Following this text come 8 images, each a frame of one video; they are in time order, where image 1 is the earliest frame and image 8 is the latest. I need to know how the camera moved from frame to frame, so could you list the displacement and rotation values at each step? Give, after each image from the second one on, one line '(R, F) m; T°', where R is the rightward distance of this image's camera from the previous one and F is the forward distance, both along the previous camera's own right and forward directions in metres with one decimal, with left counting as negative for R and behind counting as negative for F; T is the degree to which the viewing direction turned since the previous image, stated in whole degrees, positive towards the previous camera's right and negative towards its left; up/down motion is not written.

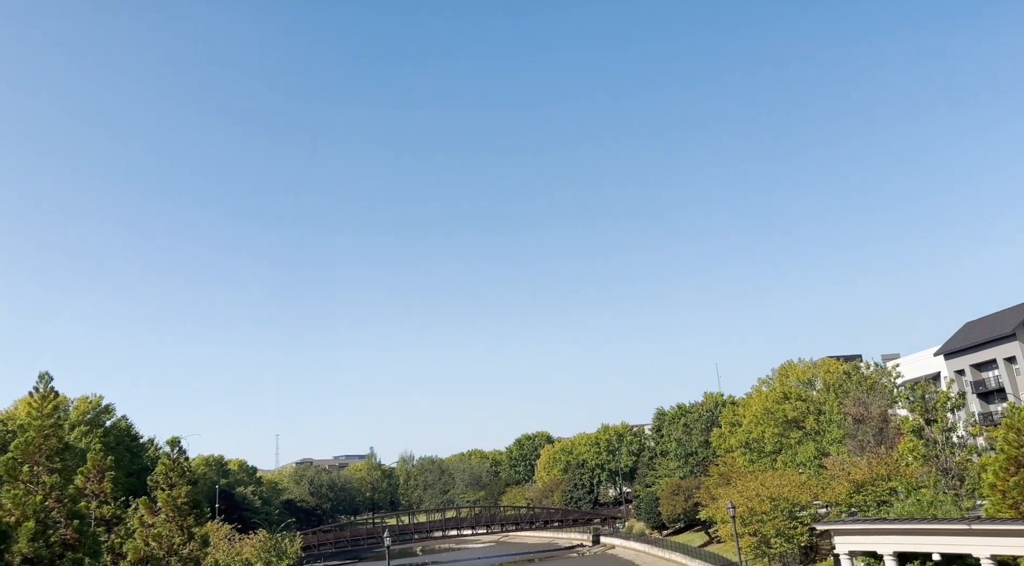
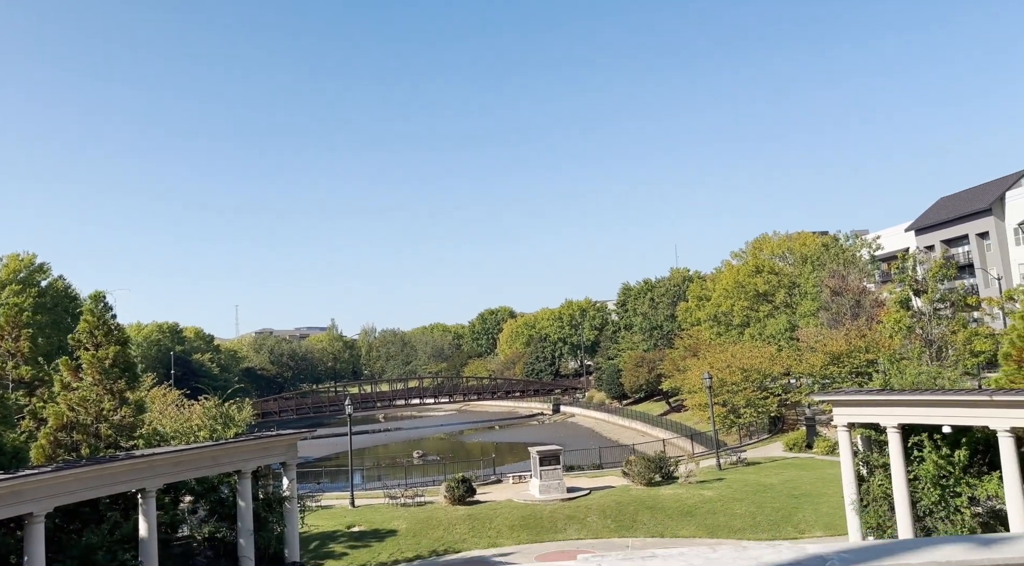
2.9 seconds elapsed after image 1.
(-0.3, +3.1) m; +3°
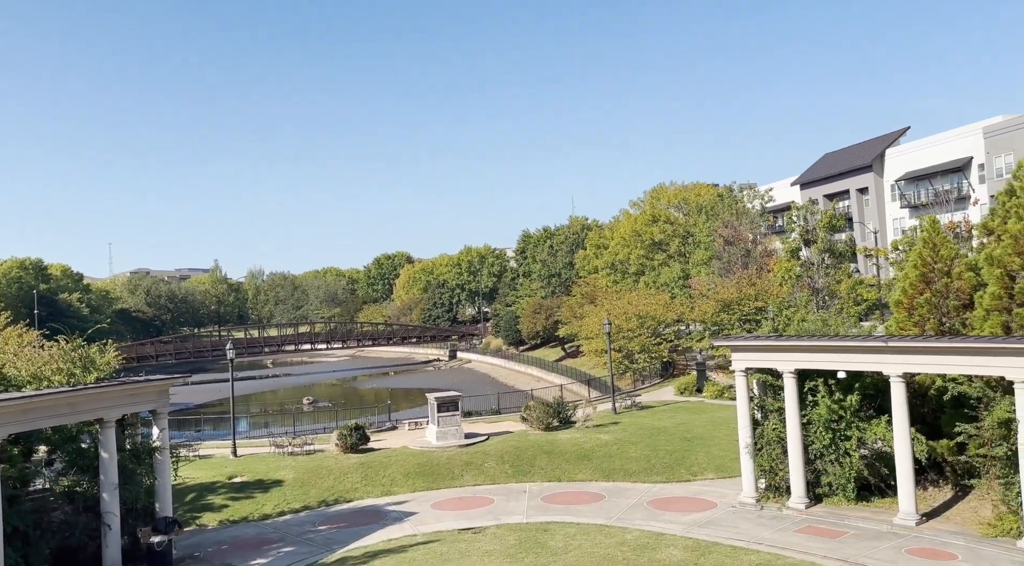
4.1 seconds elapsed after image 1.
(0.0, +1.2) m; +7°
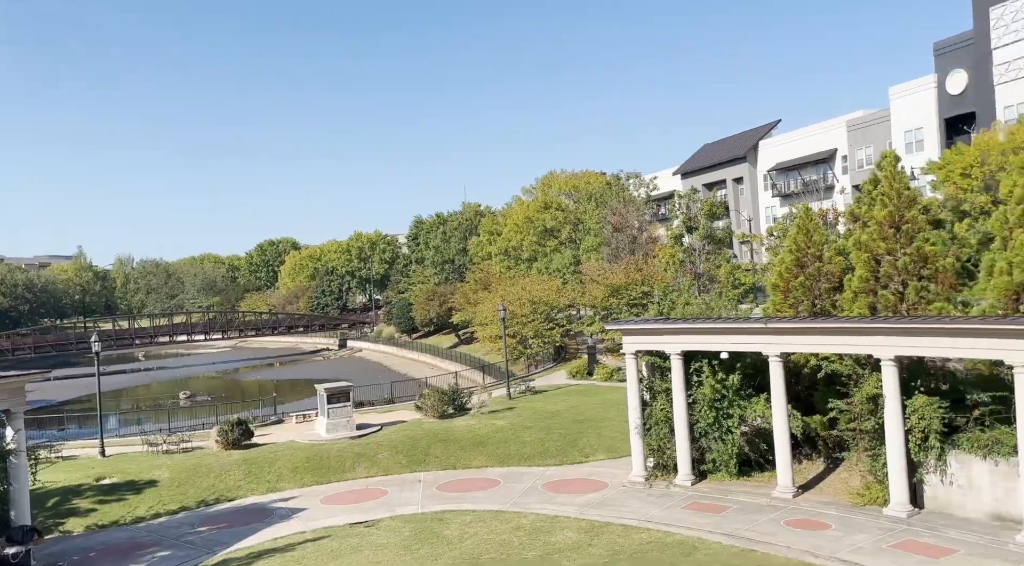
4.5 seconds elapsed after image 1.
(0.0, +0.2) m; +7°
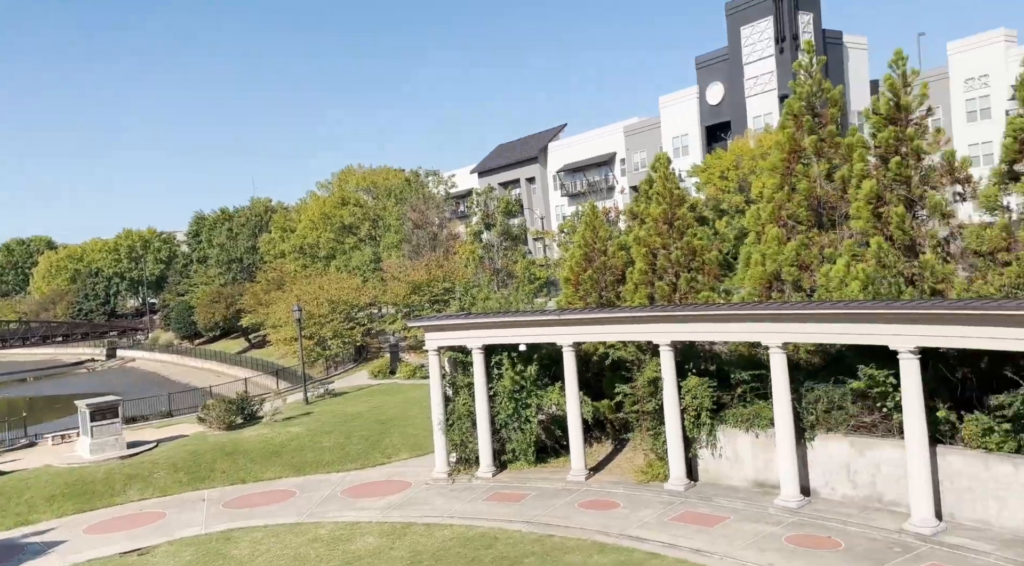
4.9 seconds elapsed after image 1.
(+0.3, -0.2) m; +13°
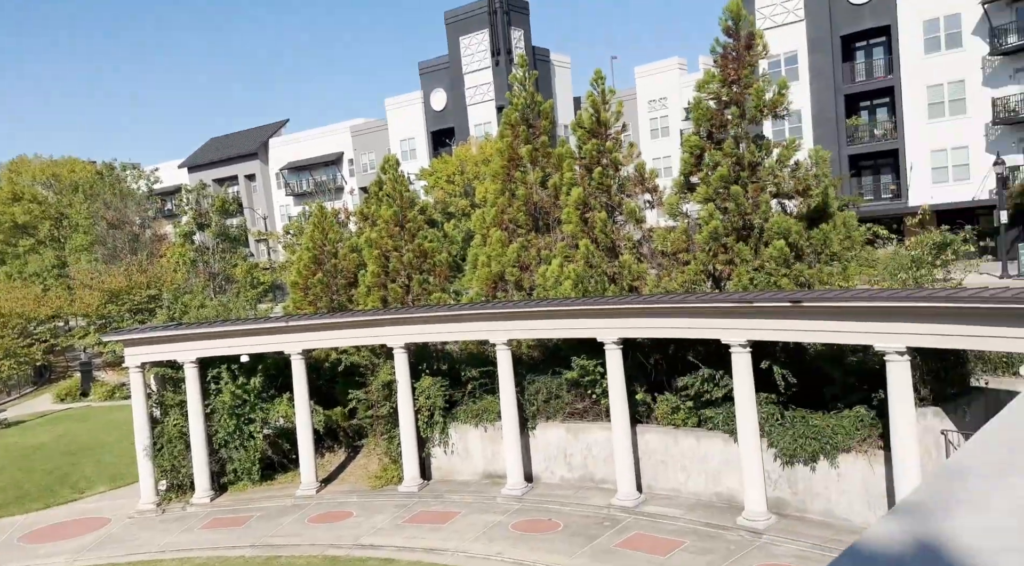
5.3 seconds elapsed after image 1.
(-0.2, +0.4) m; +19°
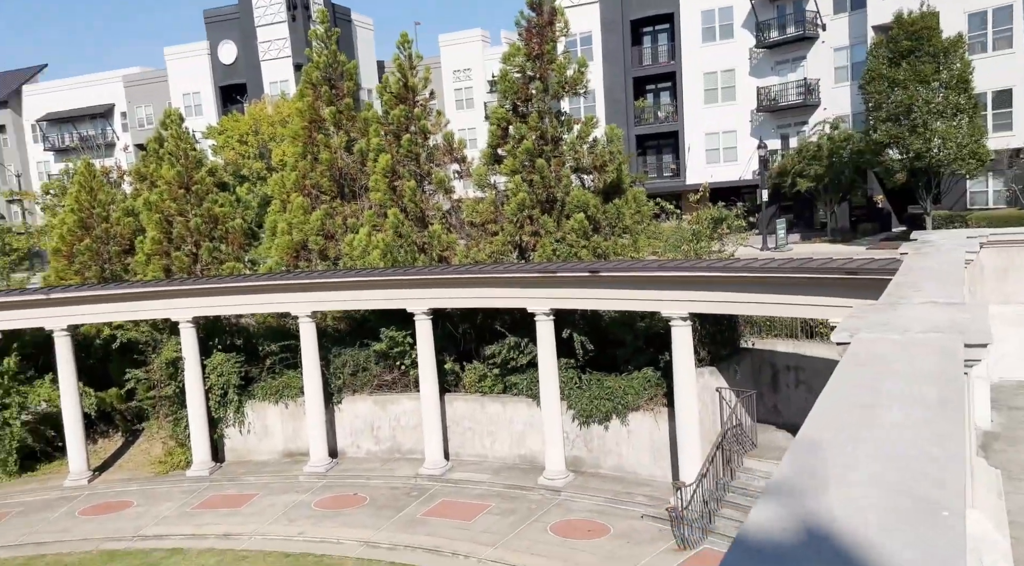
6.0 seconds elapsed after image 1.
(-0.9, +0.2) m; +16°
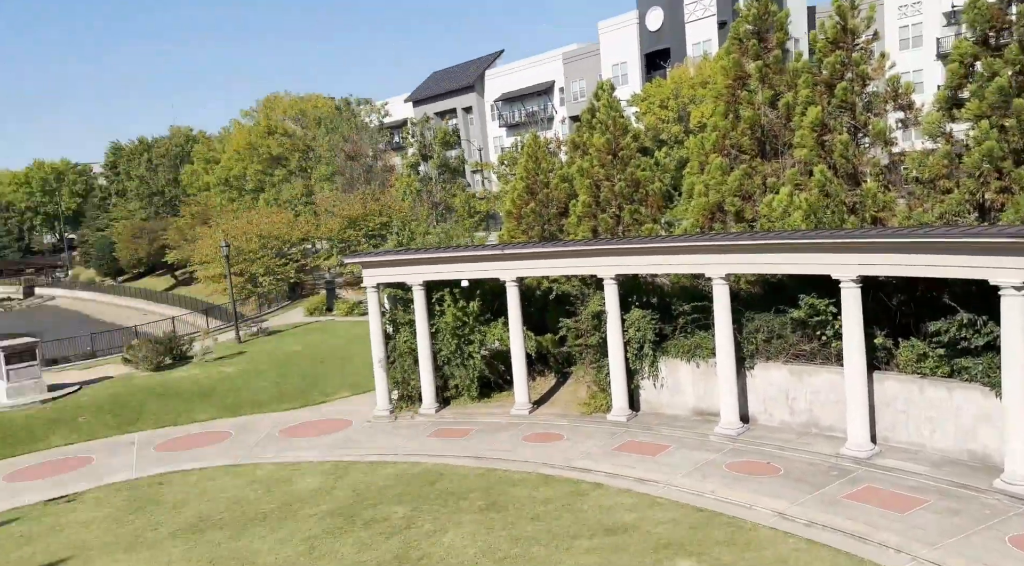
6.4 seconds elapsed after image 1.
(+1.1, +0.1) m; -31°
